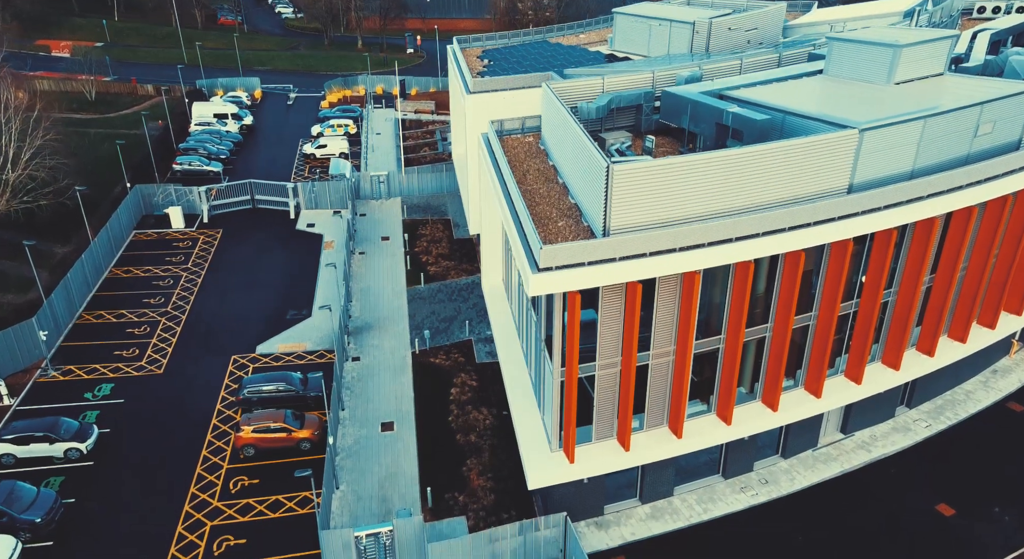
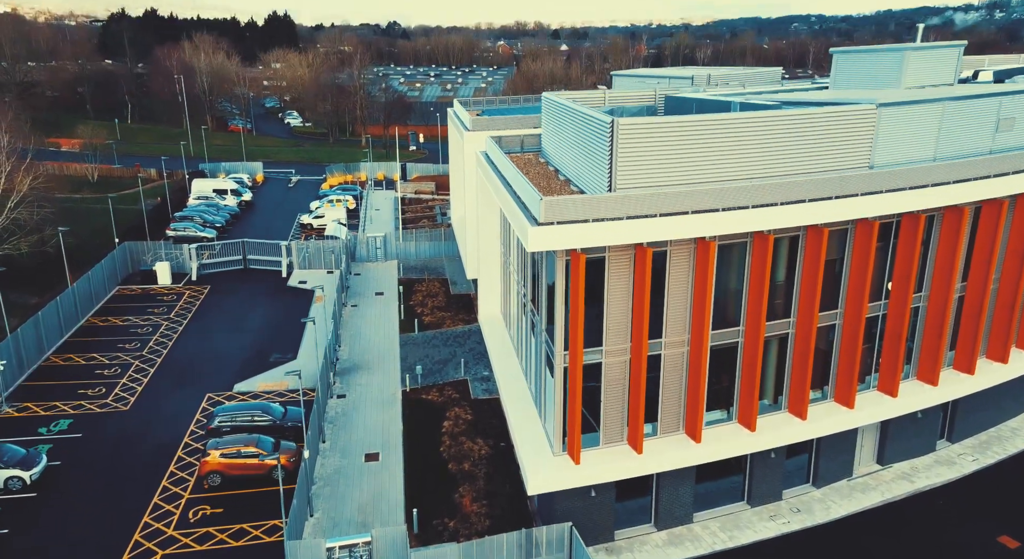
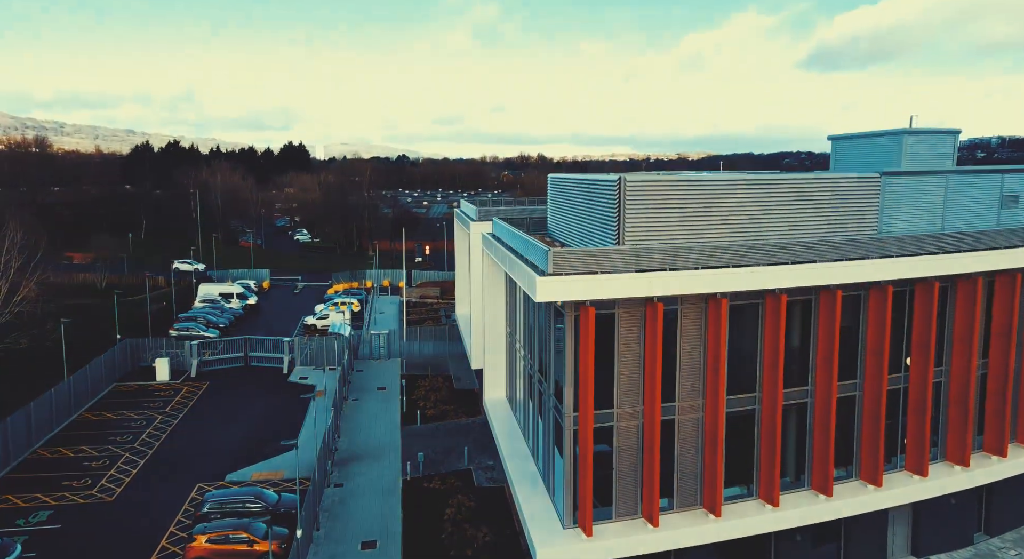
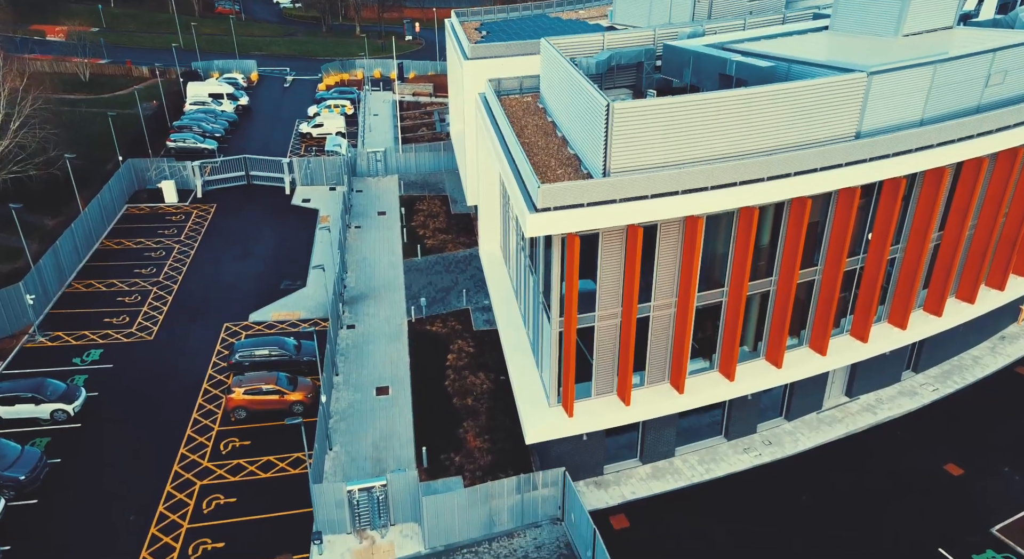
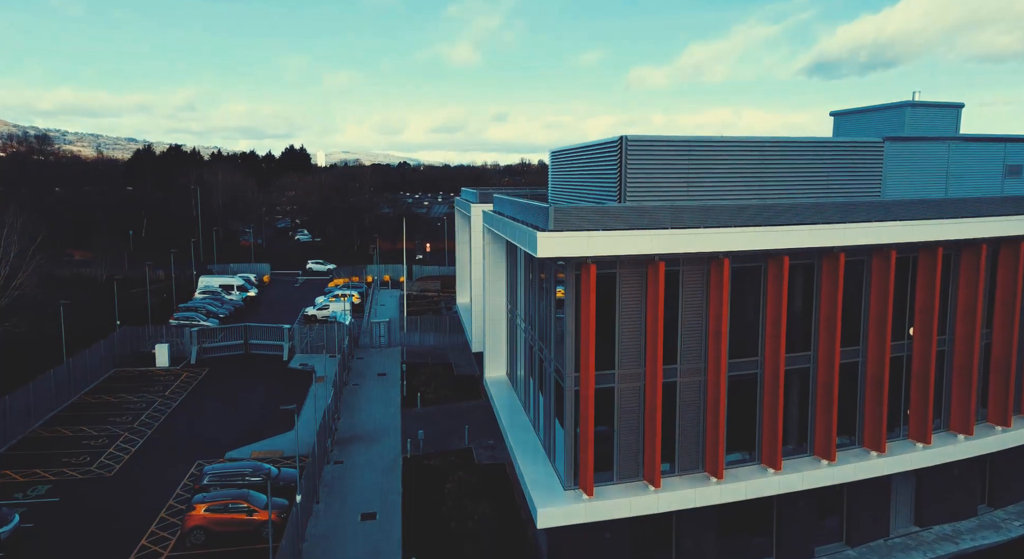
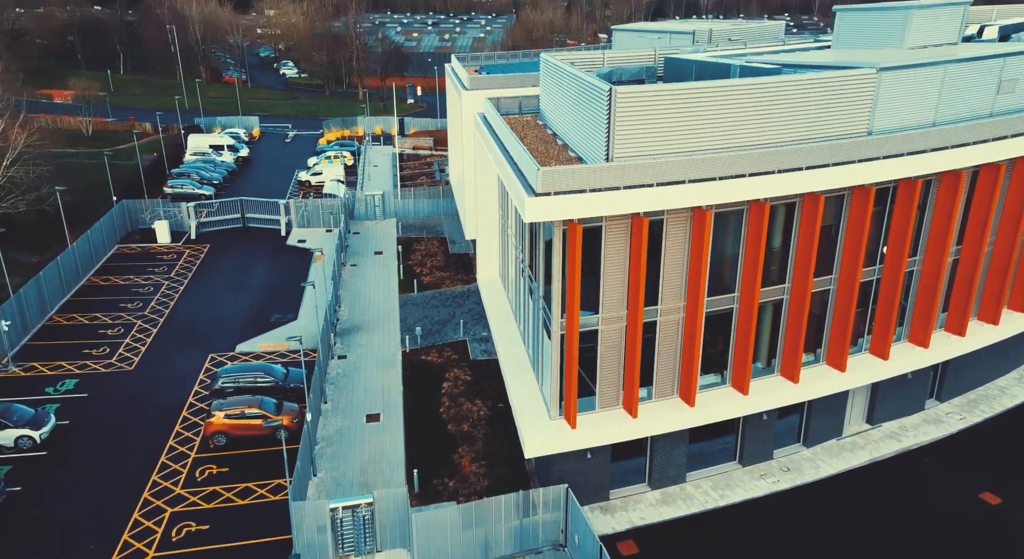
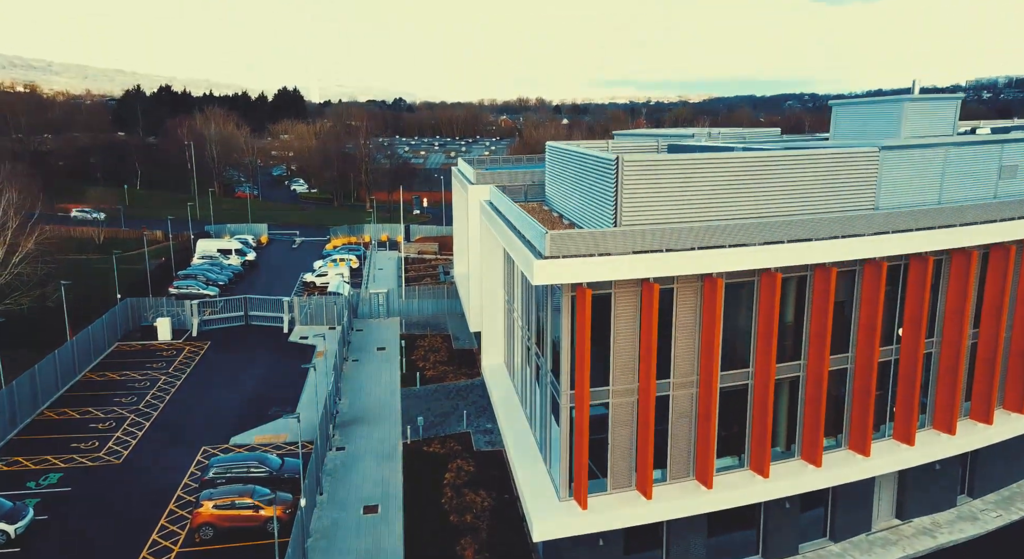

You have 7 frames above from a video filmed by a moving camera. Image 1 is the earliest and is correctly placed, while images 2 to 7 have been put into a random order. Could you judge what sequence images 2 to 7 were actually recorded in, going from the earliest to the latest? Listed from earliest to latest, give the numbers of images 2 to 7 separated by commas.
4, 6, 2, 7, 3, 5
